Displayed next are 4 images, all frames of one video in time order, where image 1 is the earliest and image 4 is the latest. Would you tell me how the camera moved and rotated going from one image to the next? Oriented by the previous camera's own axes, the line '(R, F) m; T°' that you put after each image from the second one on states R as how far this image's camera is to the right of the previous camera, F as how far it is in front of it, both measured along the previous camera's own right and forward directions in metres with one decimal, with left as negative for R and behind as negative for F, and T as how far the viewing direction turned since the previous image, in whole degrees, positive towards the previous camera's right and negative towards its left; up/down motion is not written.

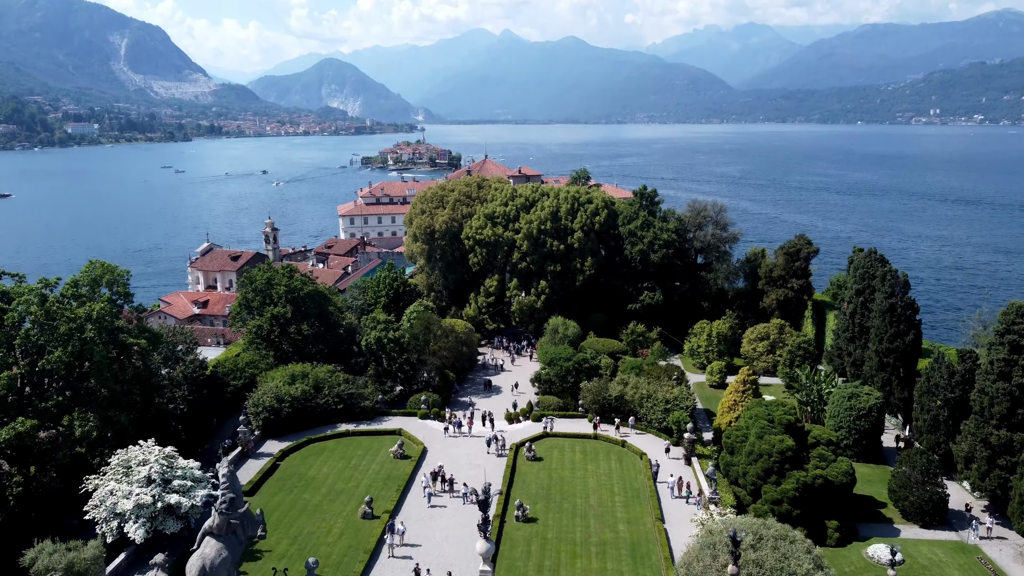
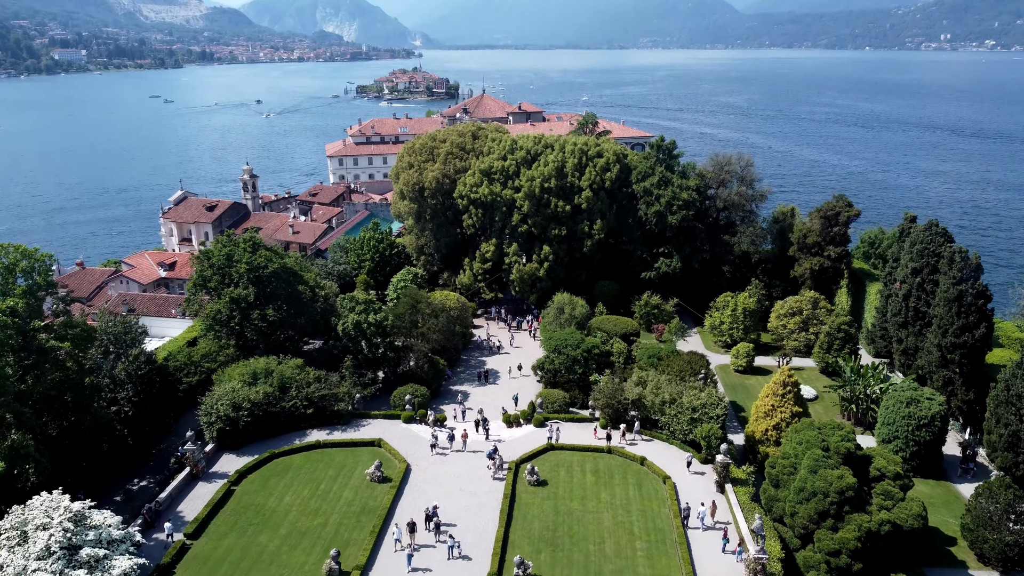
(0.0, +7.0) m; 0°
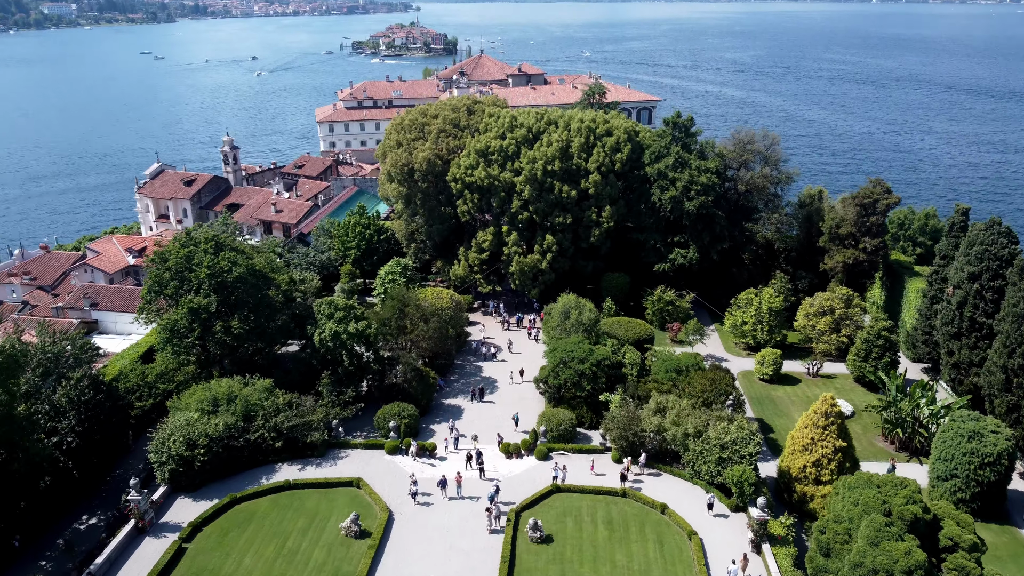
(0.0, +5.3) m; 0°
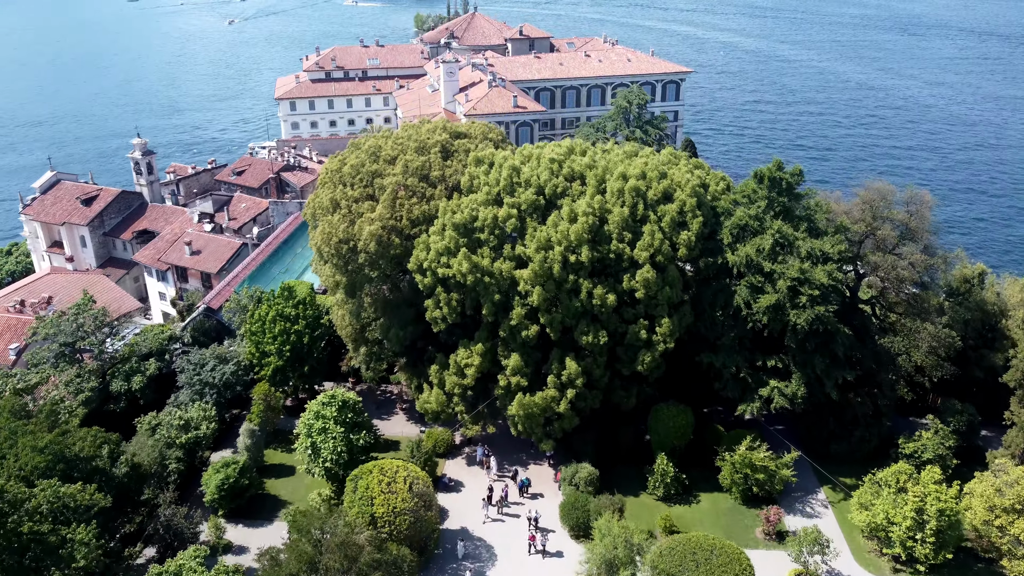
(0.0, +18.9) m; 0°
